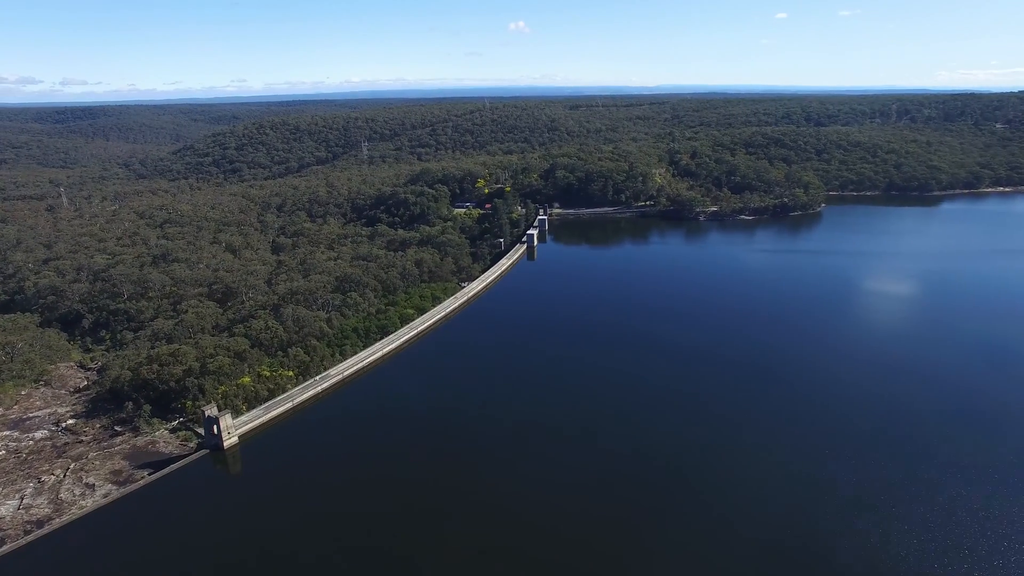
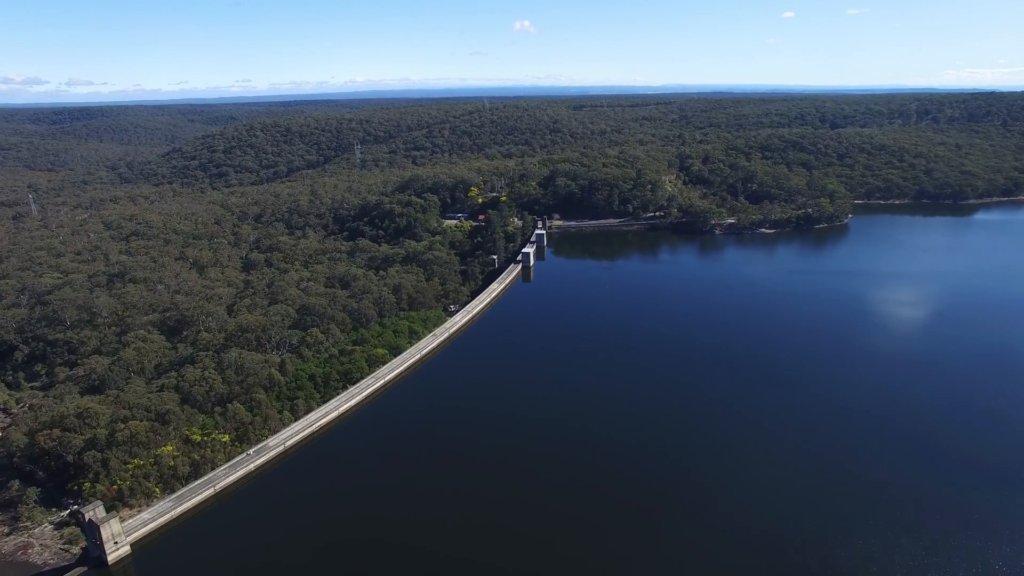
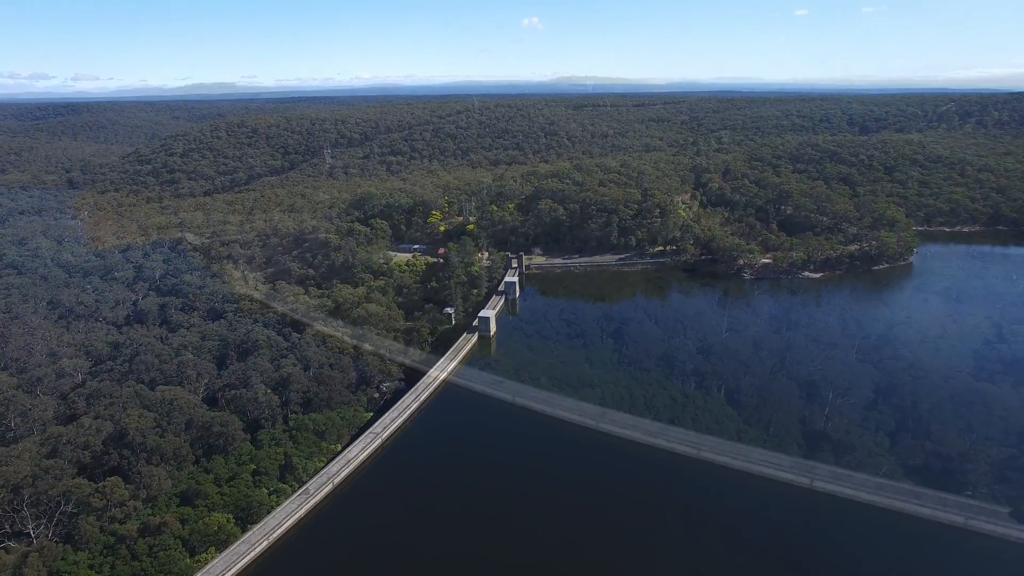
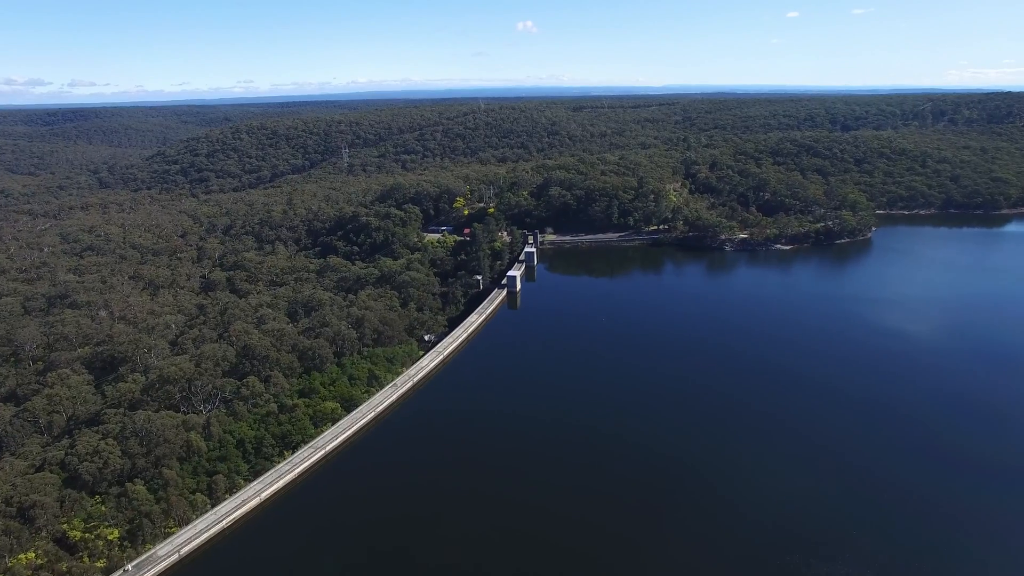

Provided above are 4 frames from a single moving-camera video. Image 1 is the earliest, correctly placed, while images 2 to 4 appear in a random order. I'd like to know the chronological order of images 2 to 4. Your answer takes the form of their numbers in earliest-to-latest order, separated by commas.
2, 4, 3
